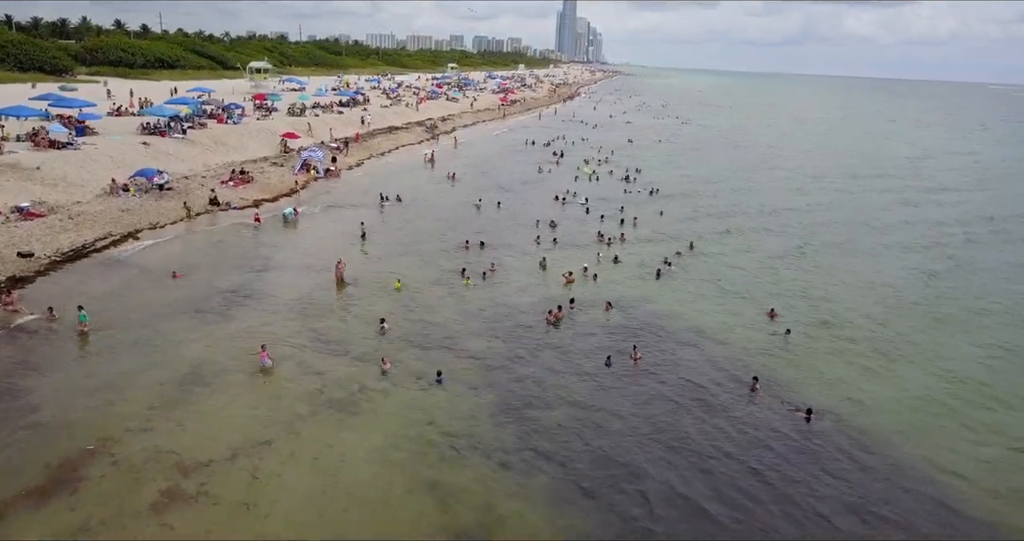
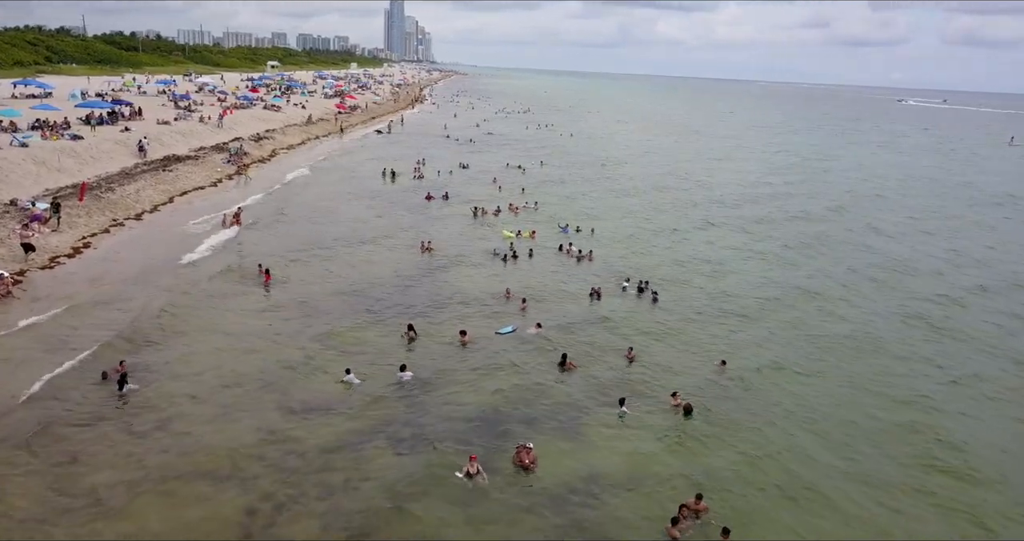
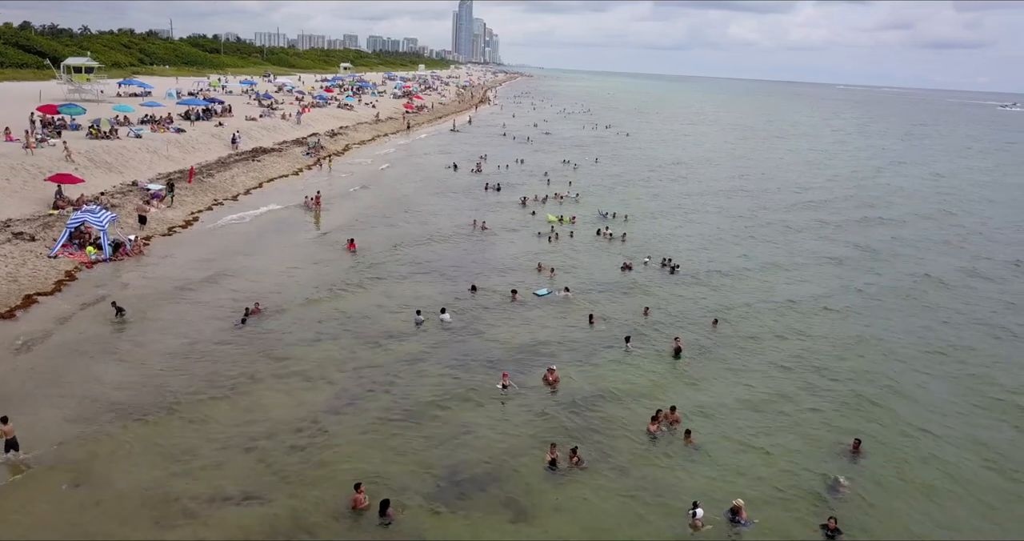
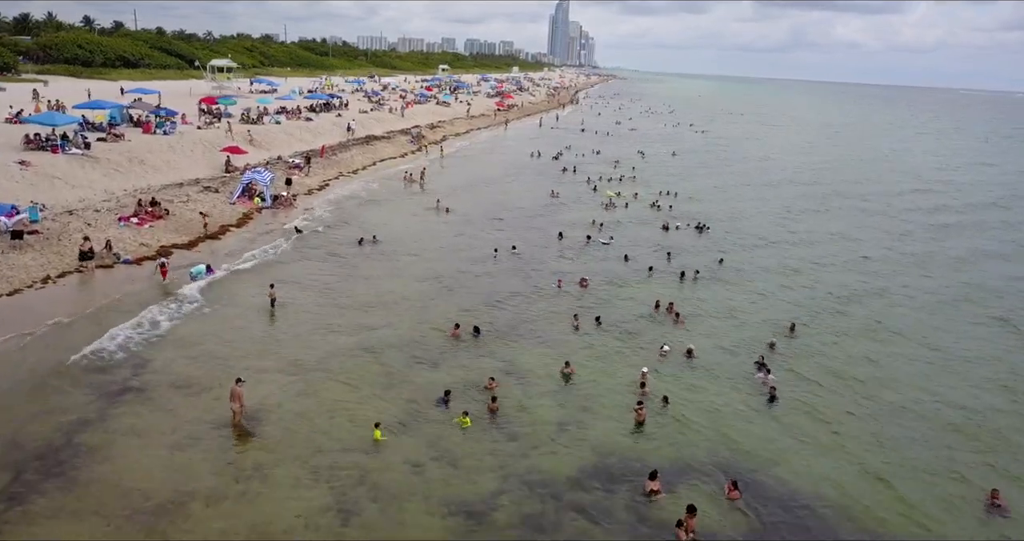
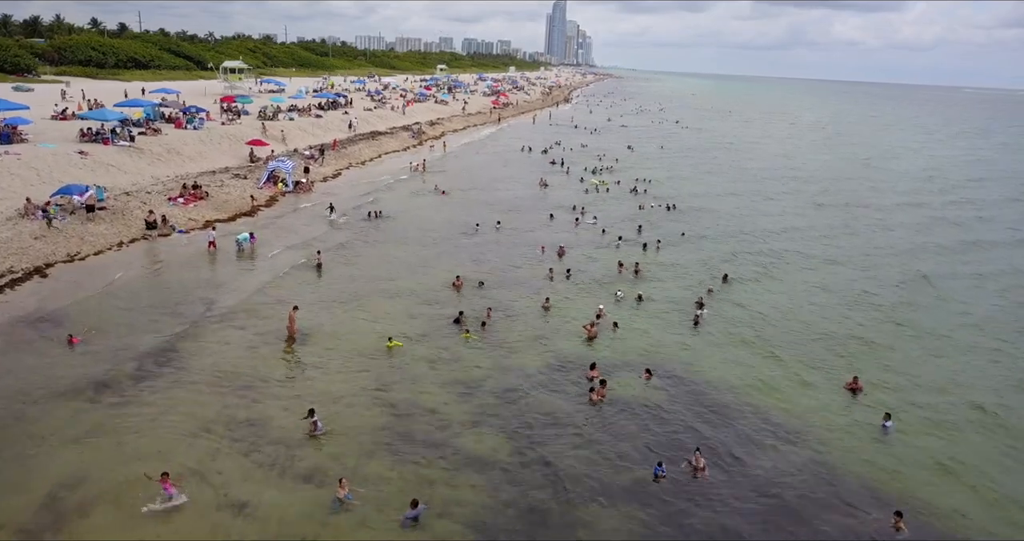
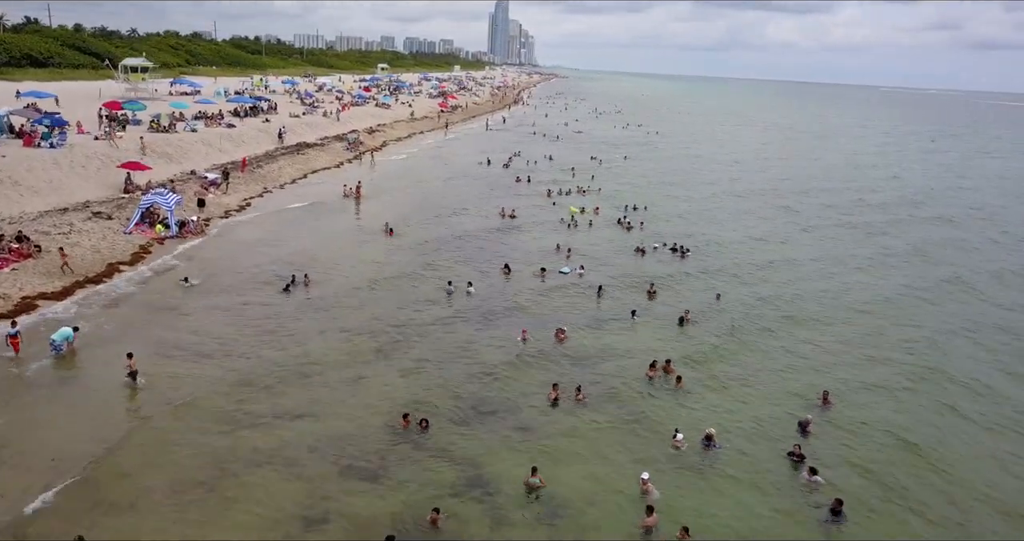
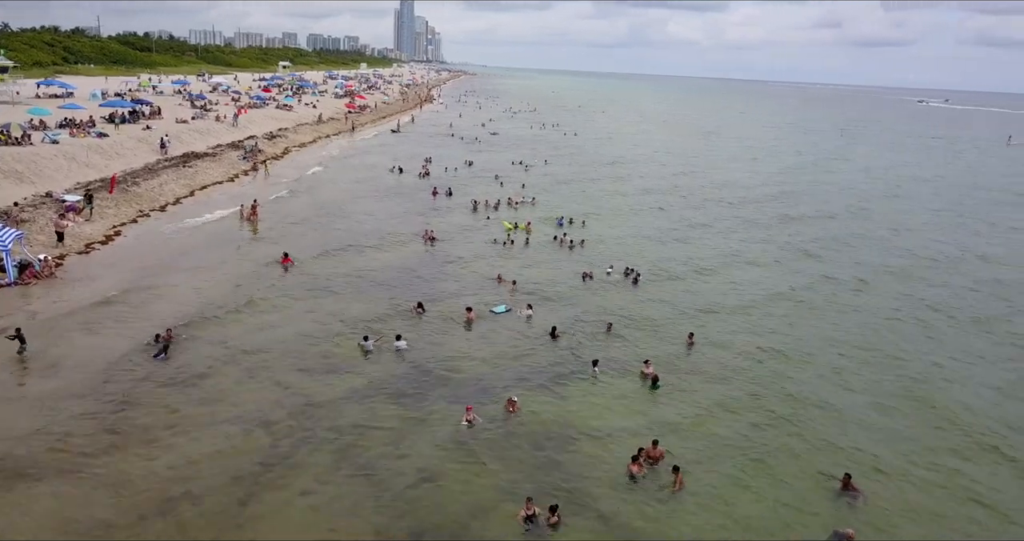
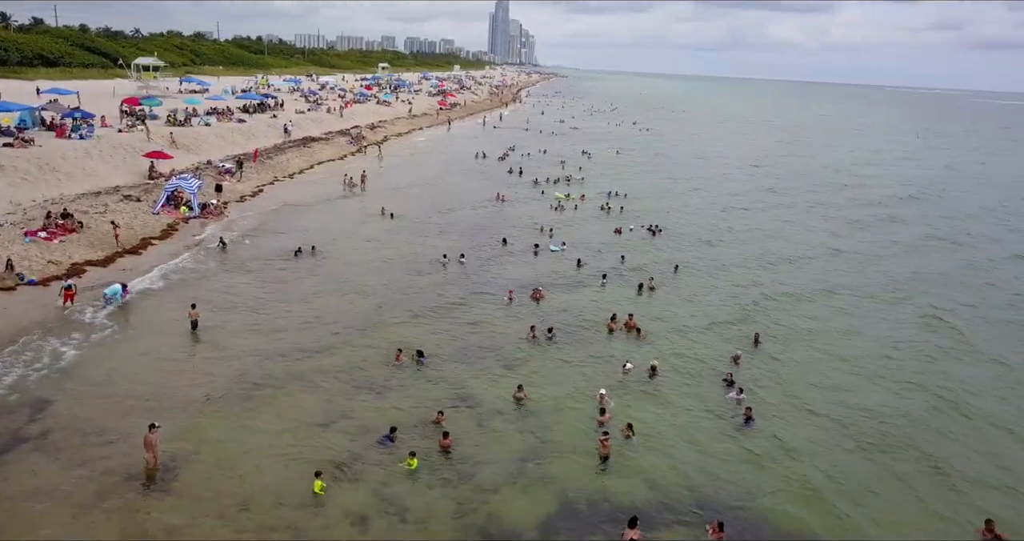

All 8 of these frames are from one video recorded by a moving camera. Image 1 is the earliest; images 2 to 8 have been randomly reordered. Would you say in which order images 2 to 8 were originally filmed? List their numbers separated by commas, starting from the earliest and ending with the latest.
5, 4, 8, 6, 3, 7, 2
